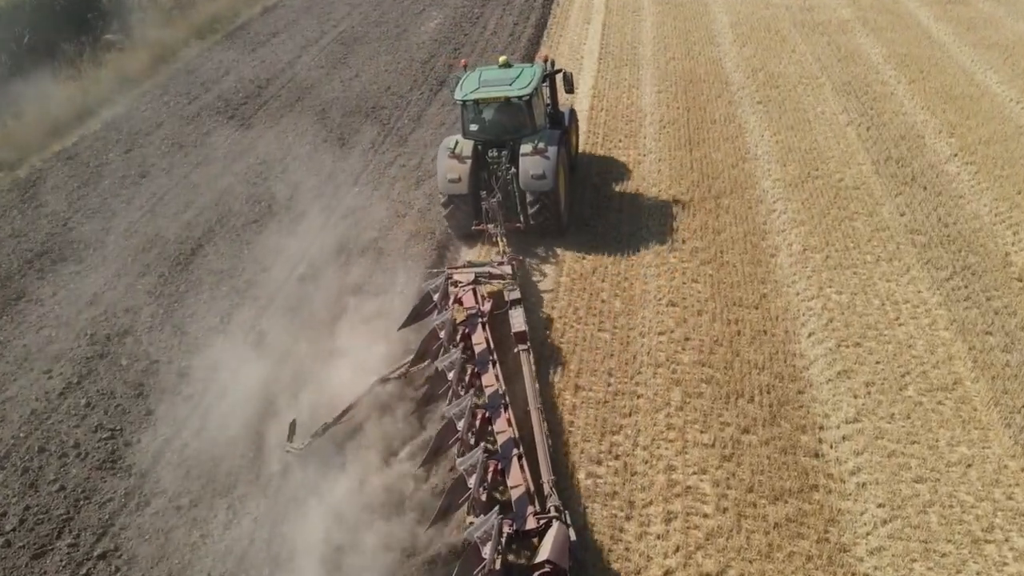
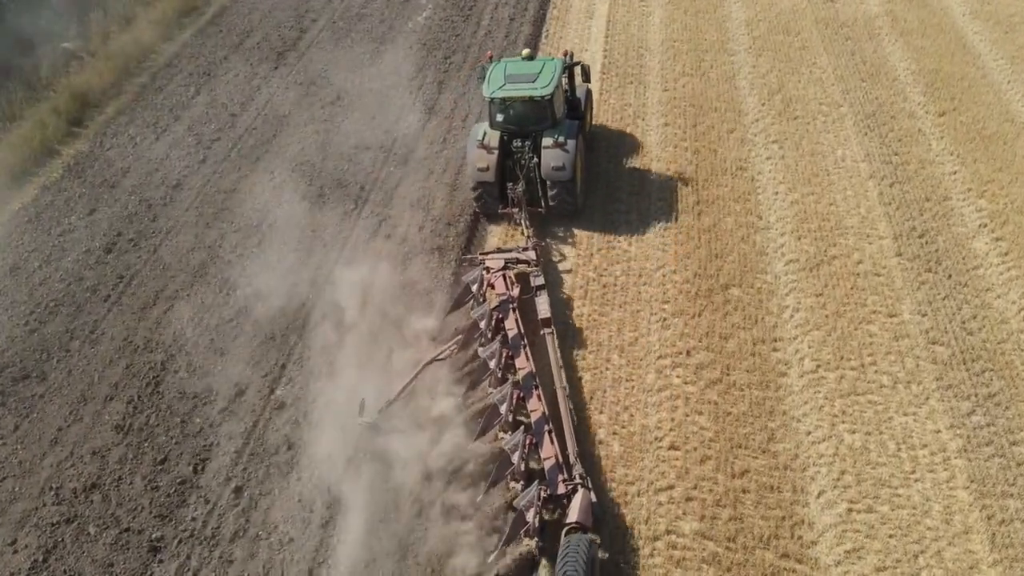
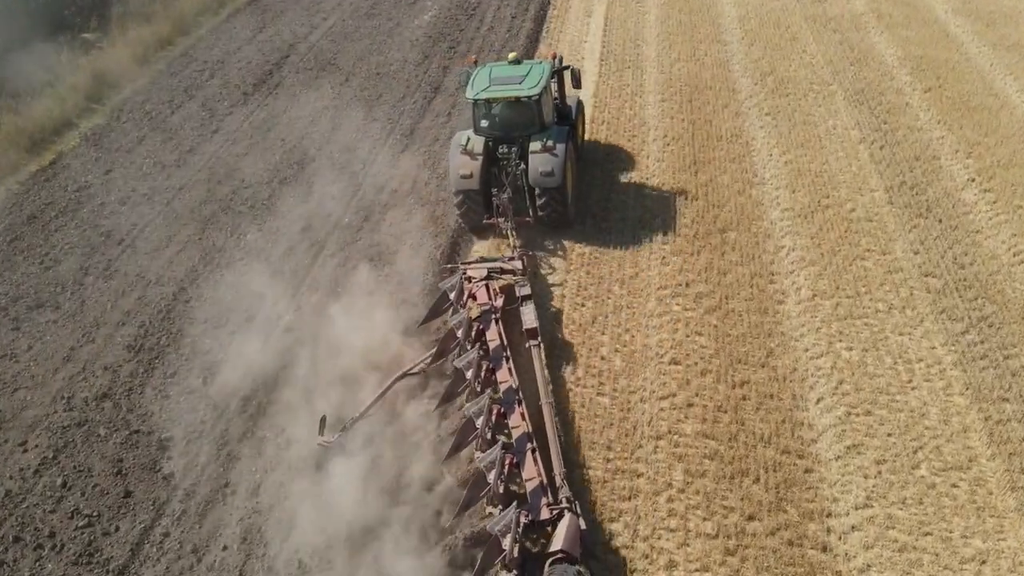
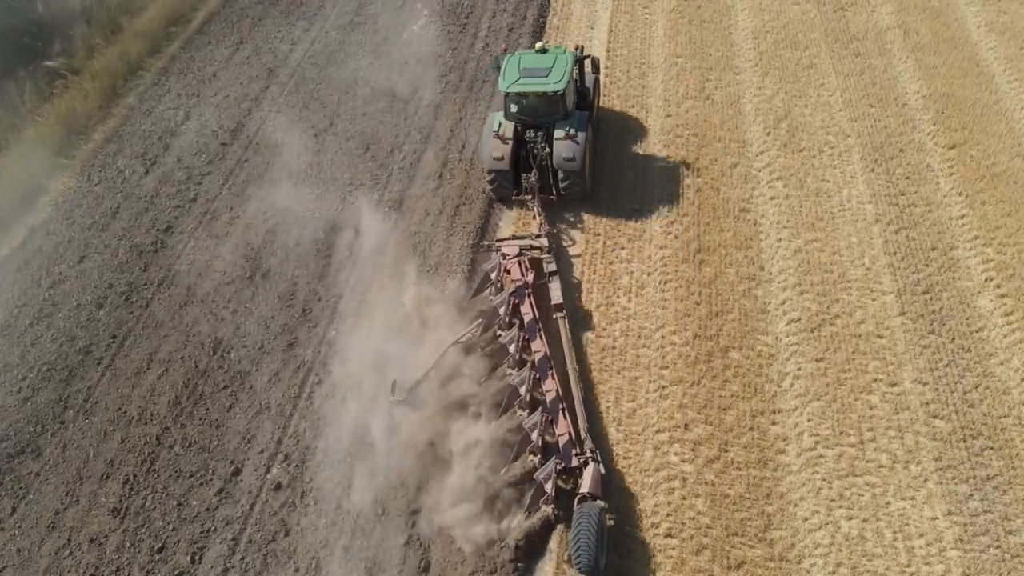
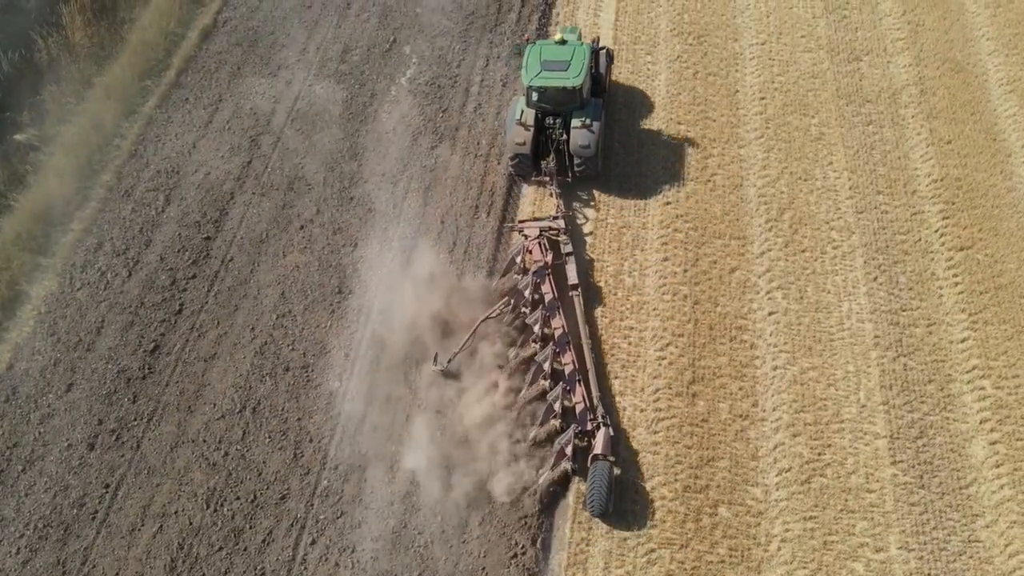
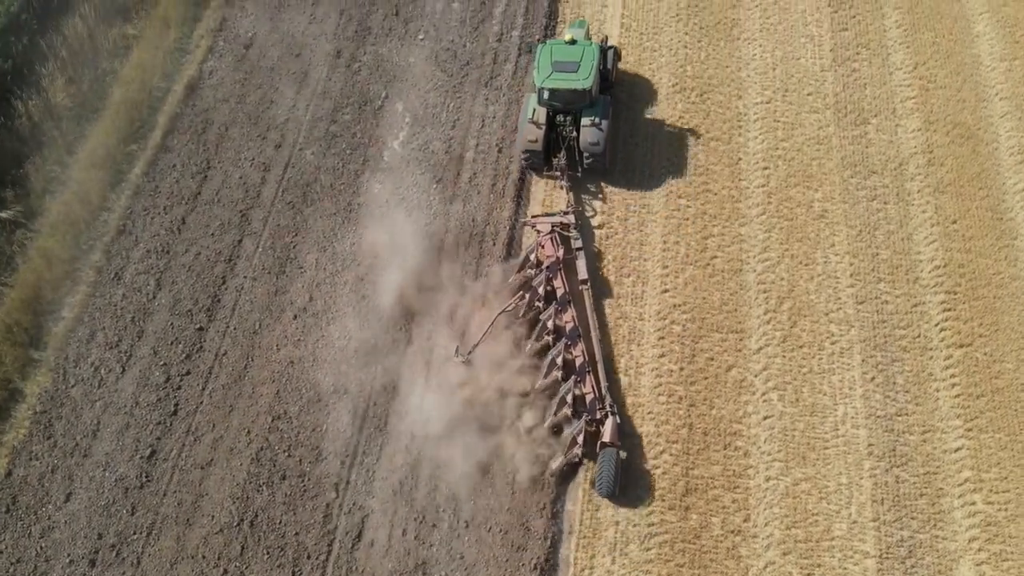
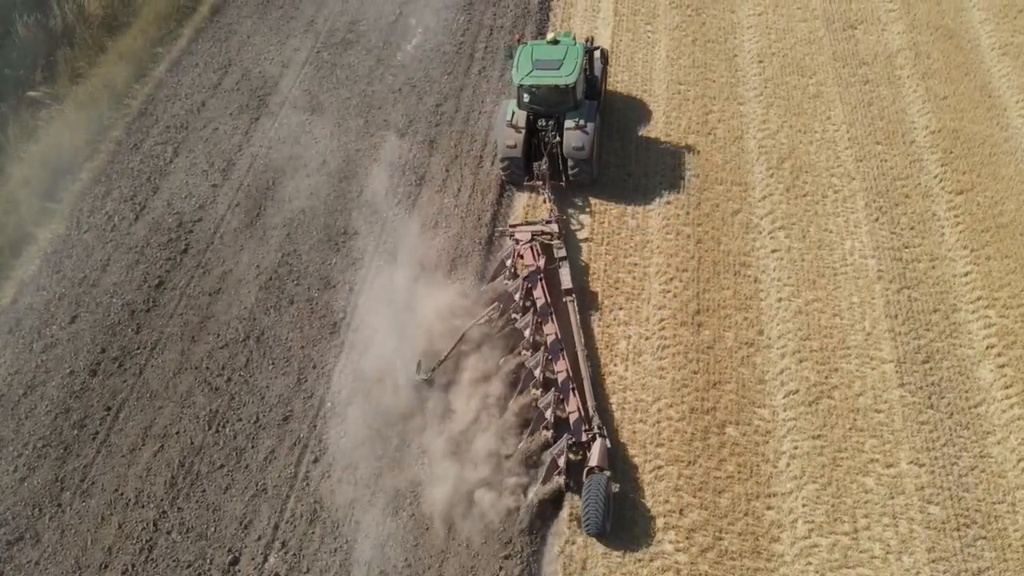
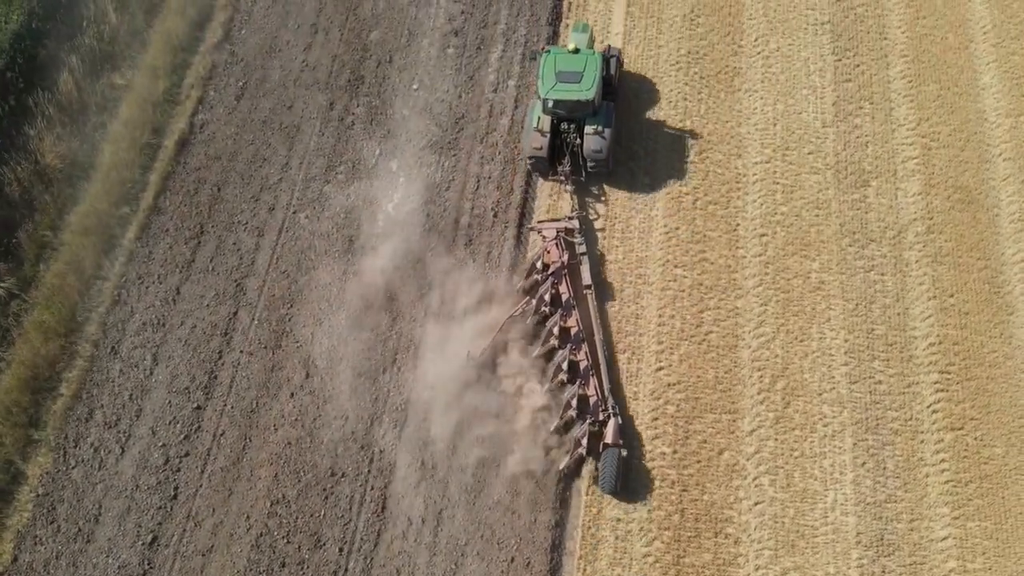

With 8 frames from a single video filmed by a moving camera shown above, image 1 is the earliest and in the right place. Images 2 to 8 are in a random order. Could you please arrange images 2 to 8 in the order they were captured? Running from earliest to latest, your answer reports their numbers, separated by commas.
3, 2, 4, 7, 5, 6, 8
